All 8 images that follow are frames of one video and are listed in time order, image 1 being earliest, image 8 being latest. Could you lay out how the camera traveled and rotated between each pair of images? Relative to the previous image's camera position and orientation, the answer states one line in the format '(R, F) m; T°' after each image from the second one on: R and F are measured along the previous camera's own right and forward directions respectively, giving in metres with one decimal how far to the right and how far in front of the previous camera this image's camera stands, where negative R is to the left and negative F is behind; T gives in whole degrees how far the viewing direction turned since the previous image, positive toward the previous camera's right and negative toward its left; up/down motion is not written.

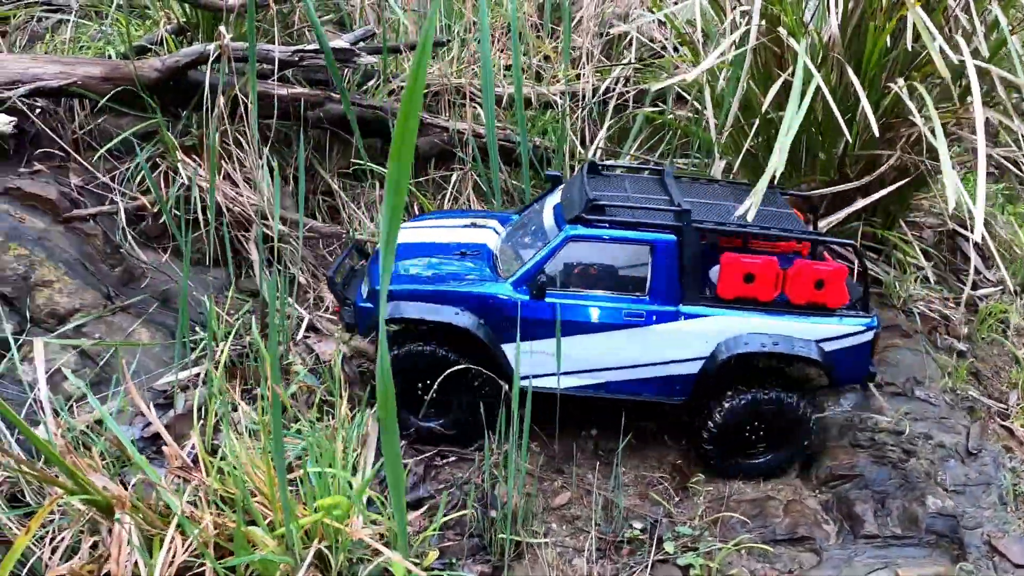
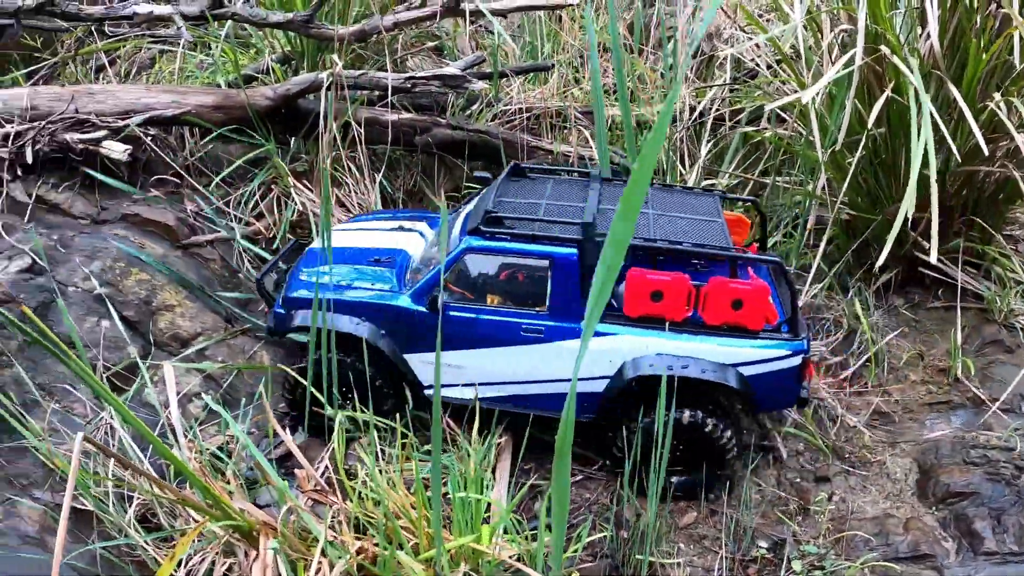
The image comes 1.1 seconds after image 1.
(-0.2, 0.0) m; -1°
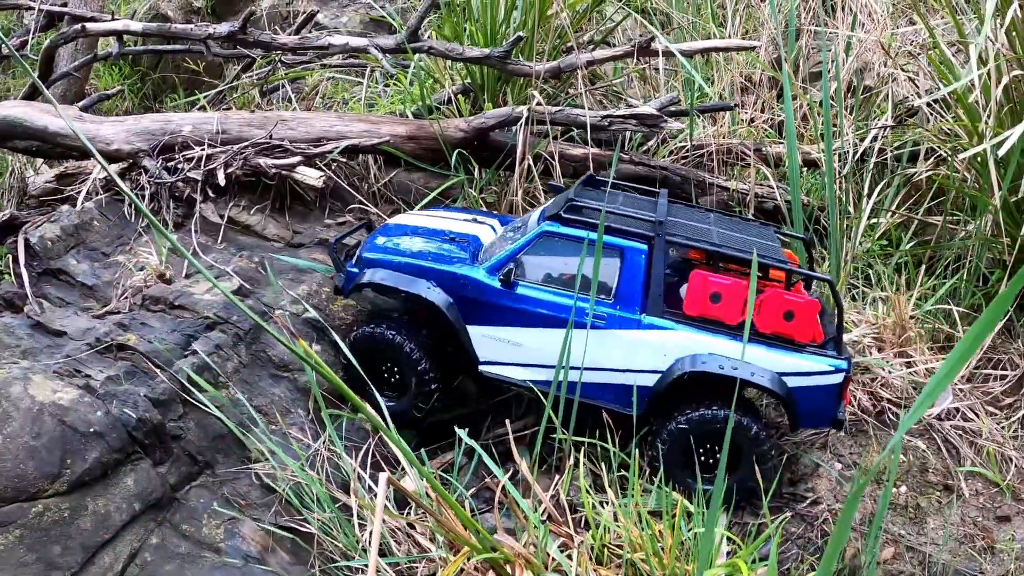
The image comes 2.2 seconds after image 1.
(-0.5, -0.1) m; 0°
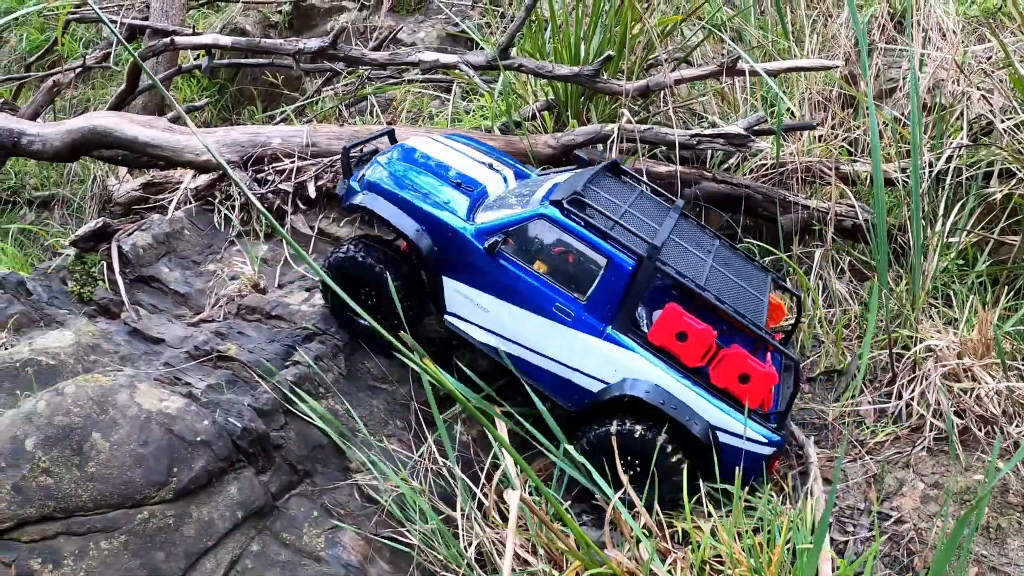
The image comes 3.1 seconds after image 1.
(-0.2, 0.0) m; -1°
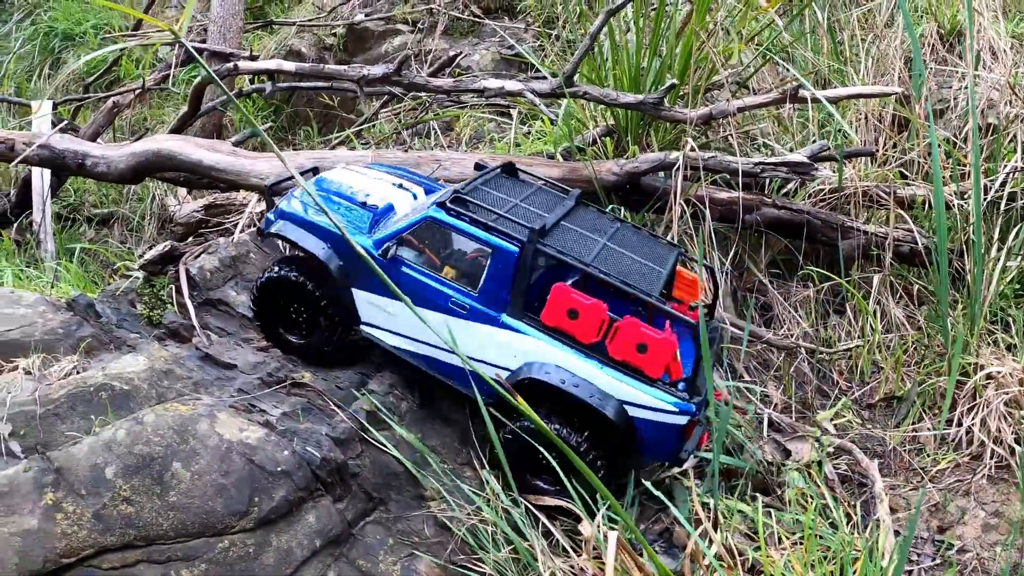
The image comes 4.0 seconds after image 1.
(-0.2, 0.0) m; -1°
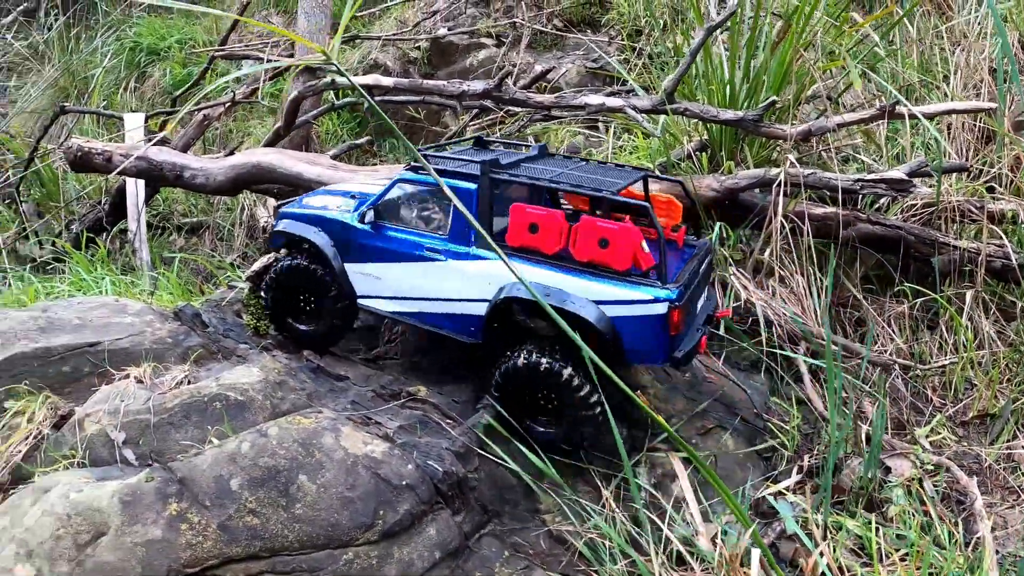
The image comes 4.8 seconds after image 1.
(-0.3, 0.0) m; 0°
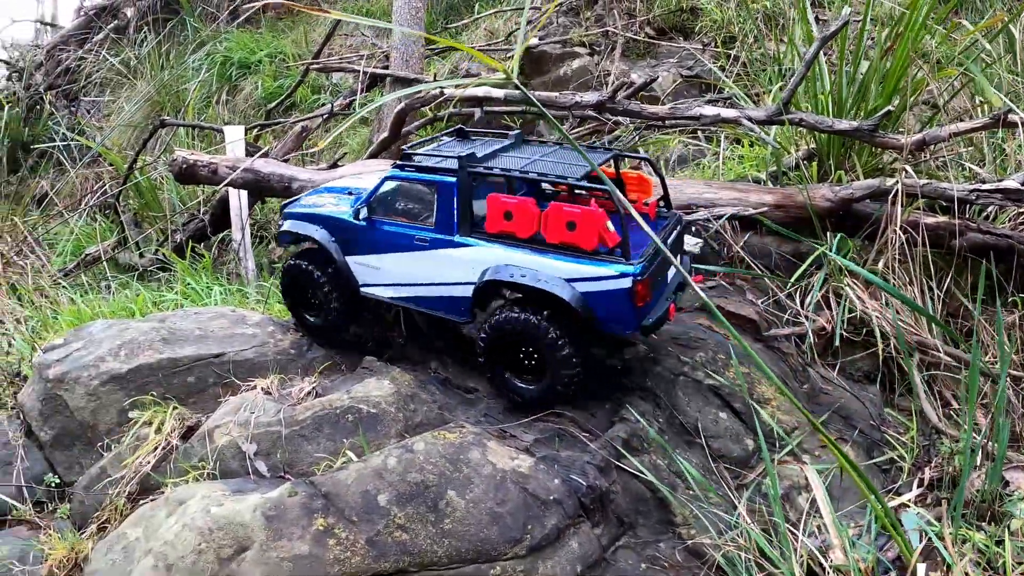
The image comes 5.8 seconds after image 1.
(-0.3, 0.0) m; 0°
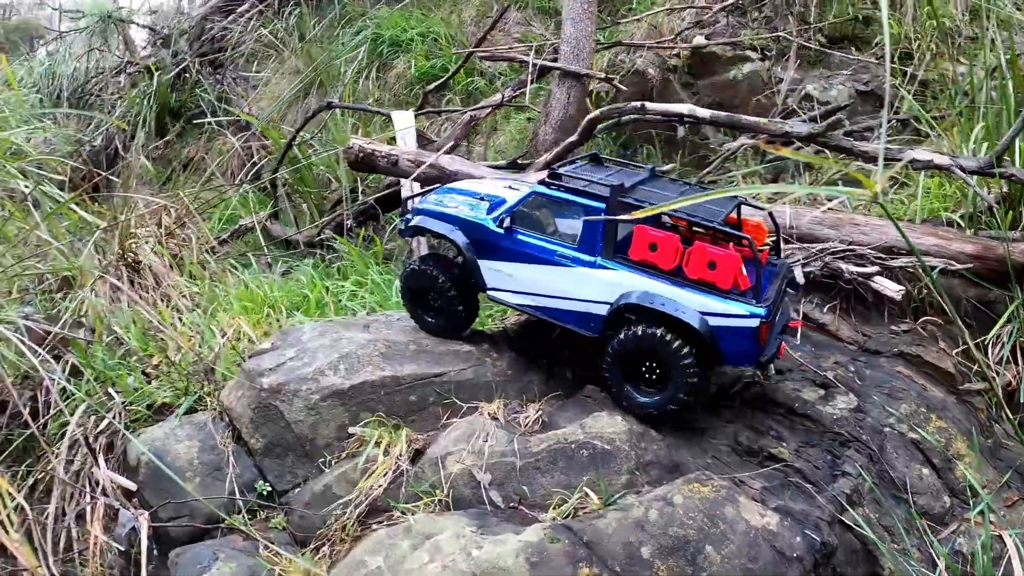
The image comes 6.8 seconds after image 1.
(-0.9, 0.0) m; +5°
